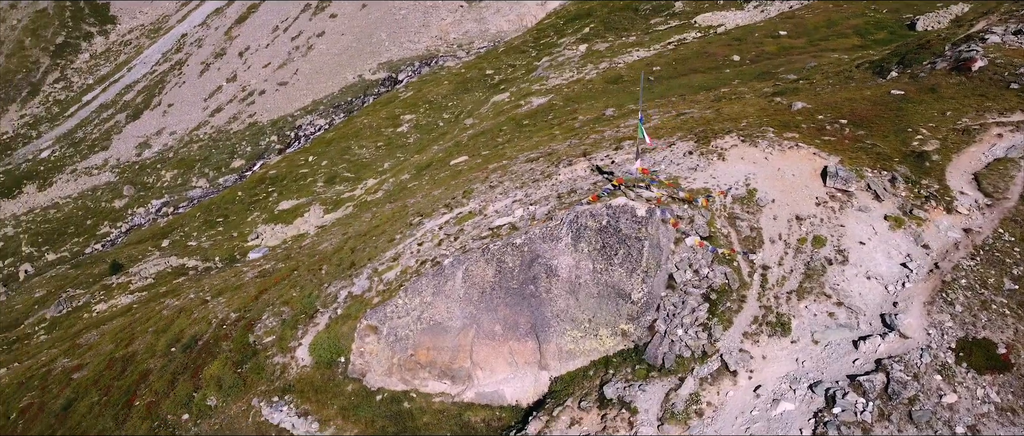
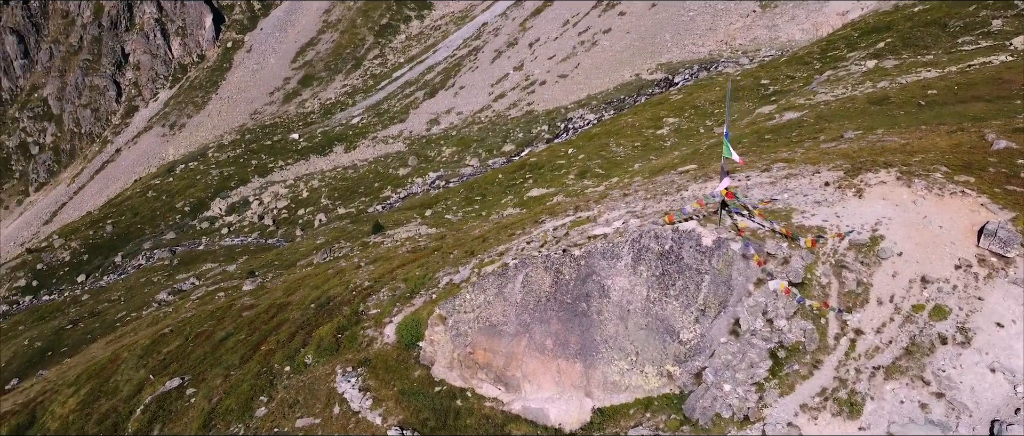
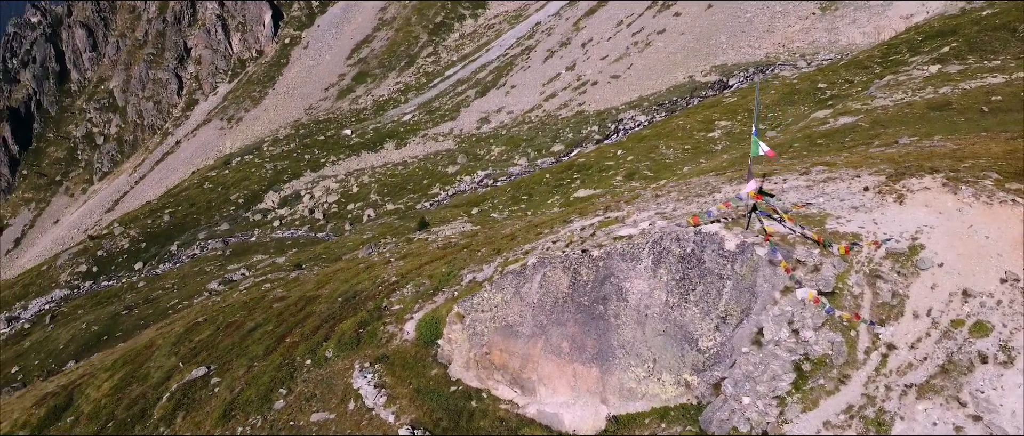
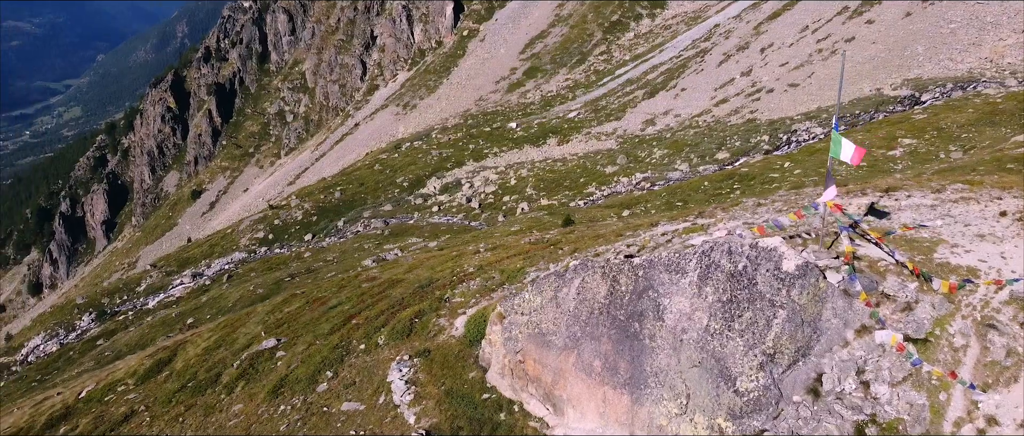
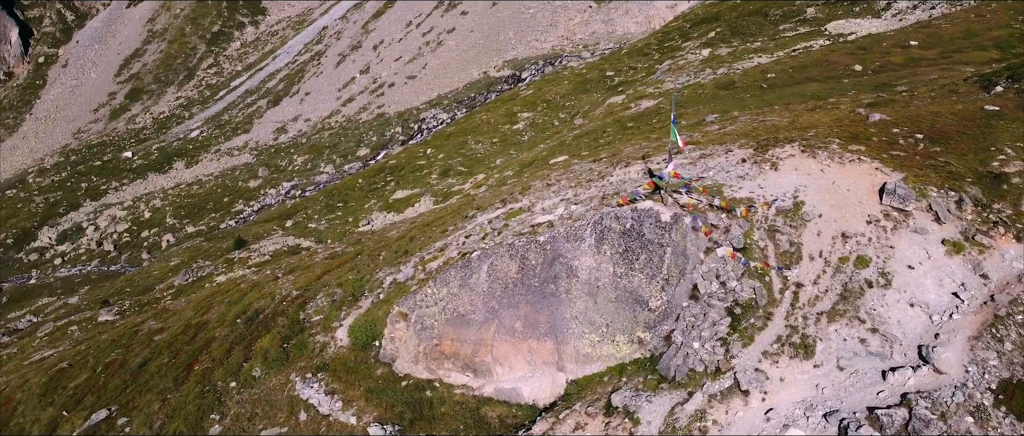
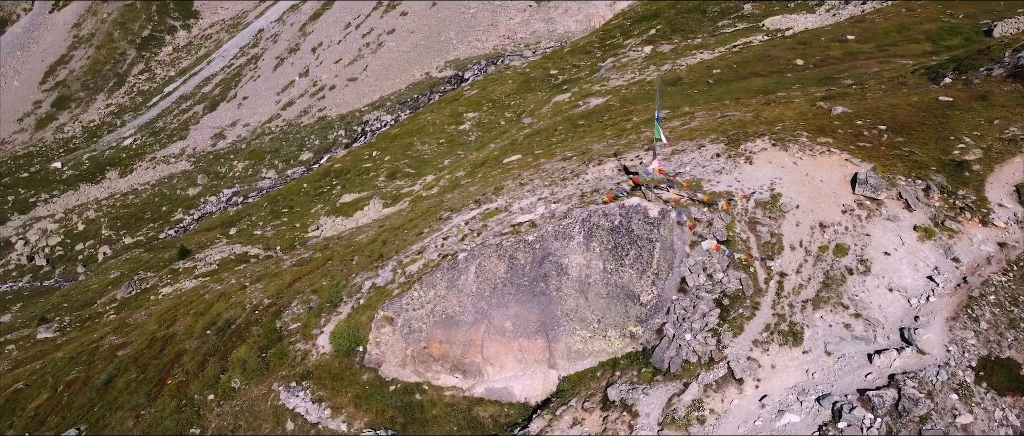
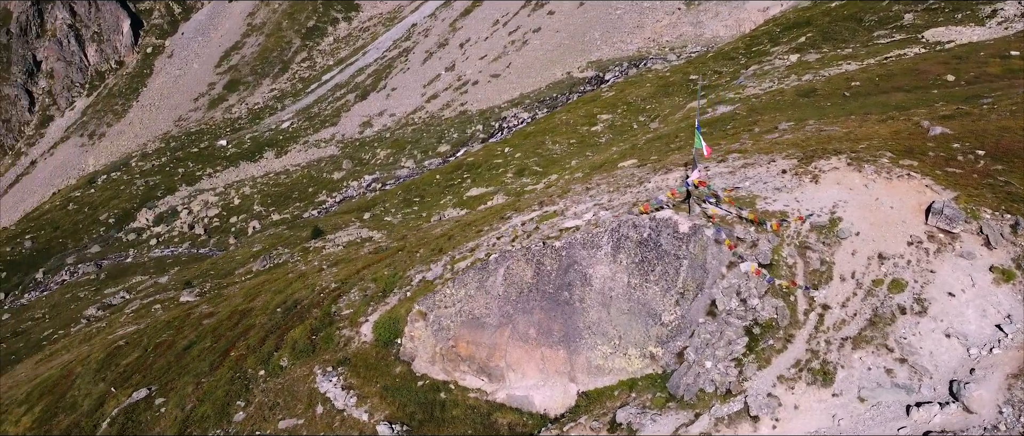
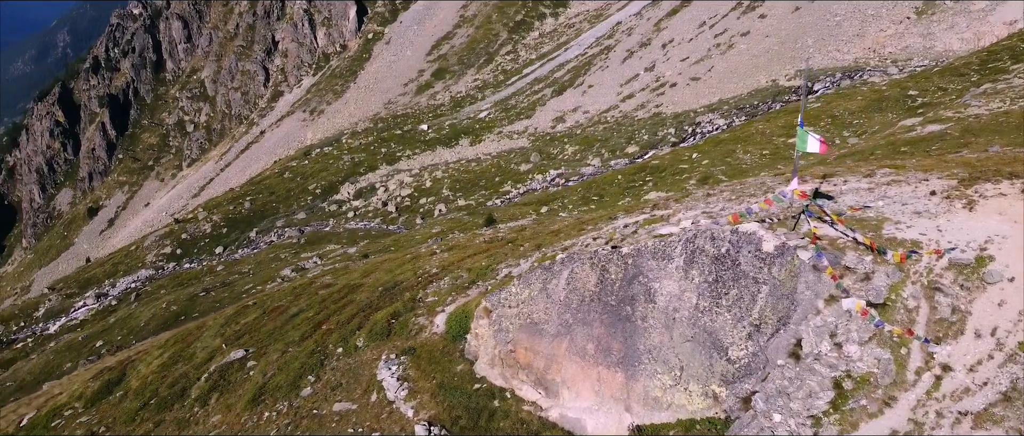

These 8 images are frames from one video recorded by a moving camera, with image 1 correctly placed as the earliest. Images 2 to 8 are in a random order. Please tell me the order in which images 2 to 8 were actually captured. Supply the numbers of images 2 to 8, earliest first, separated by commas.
6, 5, 7, 2, 3, 8, 4
